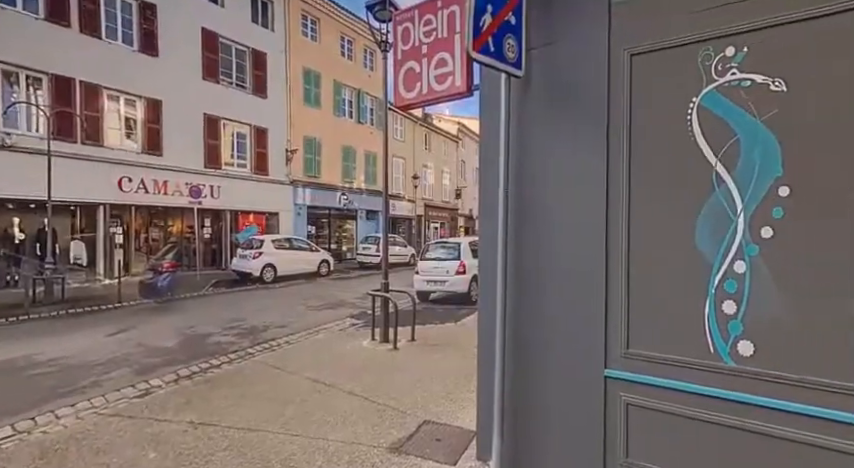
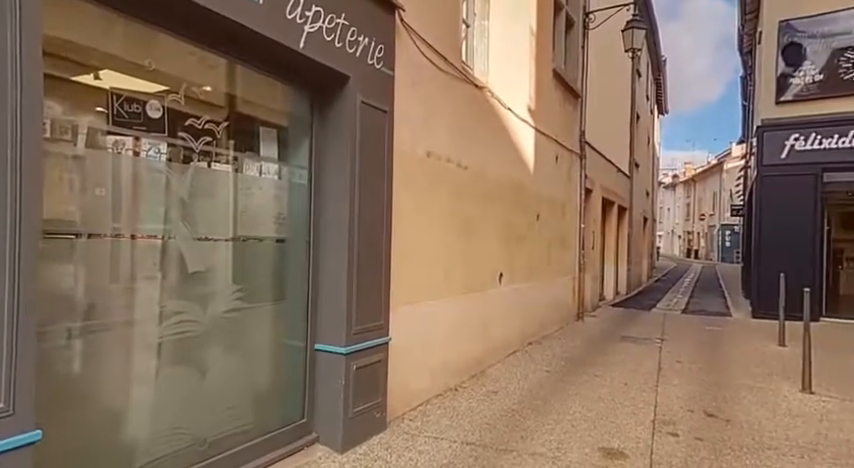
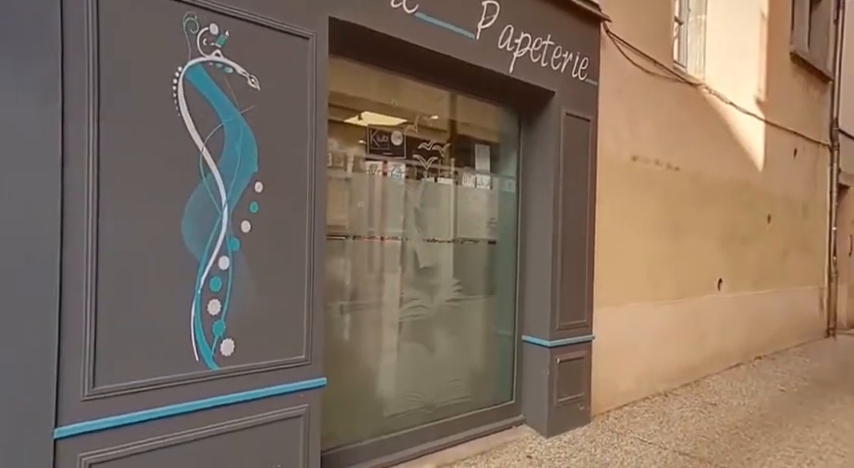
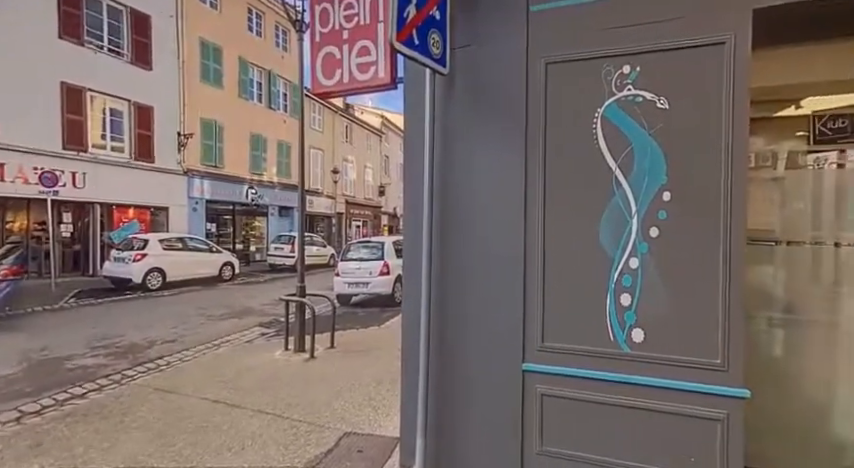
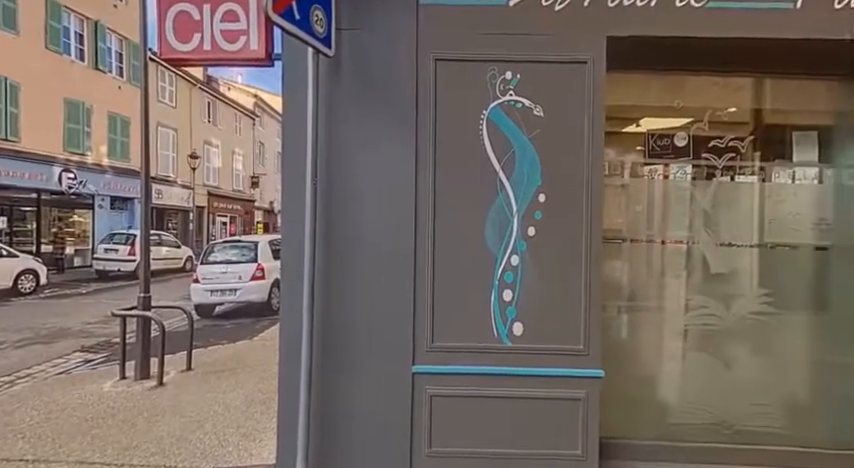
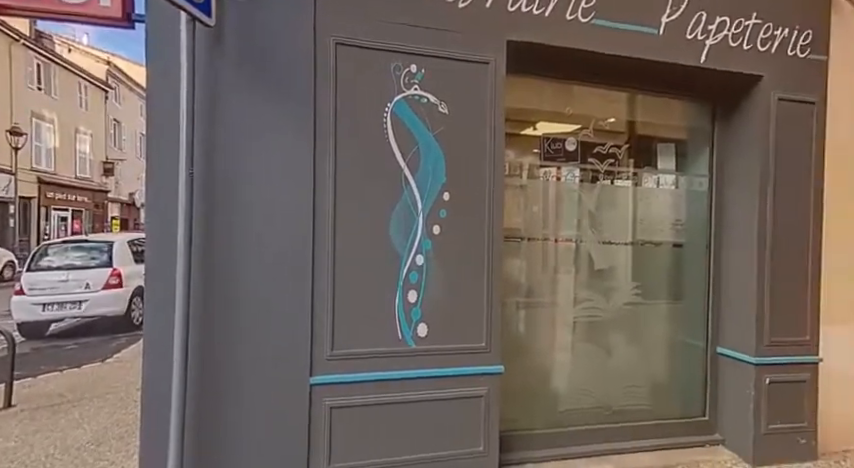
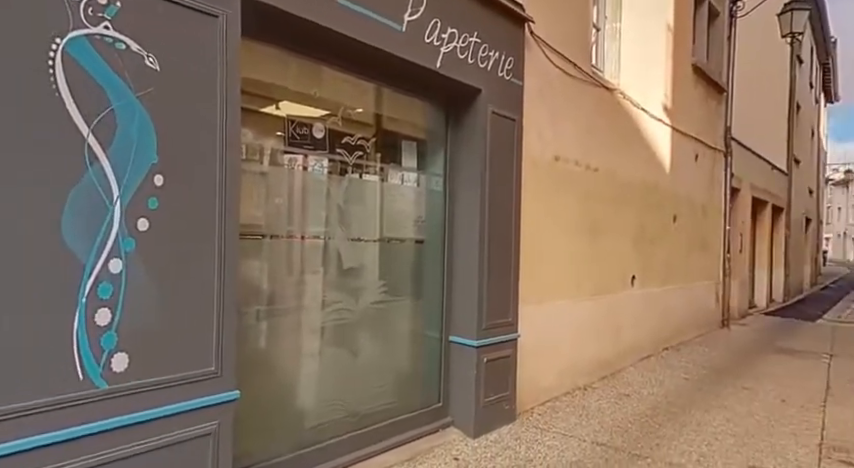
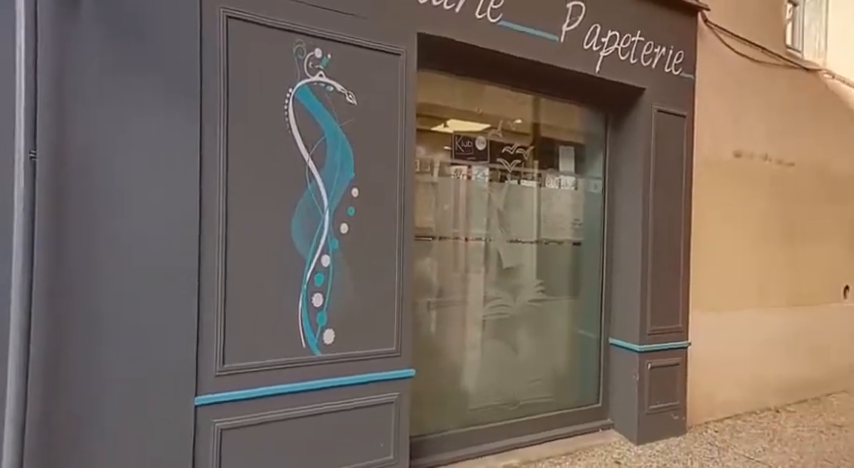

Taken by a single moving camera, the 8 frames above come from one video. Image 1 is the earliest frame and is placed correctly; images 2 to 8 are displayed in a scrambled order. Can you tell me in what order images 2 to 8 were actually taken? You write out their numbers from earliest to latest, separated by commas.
4, 5, 6, 8, 3, 7, 2
